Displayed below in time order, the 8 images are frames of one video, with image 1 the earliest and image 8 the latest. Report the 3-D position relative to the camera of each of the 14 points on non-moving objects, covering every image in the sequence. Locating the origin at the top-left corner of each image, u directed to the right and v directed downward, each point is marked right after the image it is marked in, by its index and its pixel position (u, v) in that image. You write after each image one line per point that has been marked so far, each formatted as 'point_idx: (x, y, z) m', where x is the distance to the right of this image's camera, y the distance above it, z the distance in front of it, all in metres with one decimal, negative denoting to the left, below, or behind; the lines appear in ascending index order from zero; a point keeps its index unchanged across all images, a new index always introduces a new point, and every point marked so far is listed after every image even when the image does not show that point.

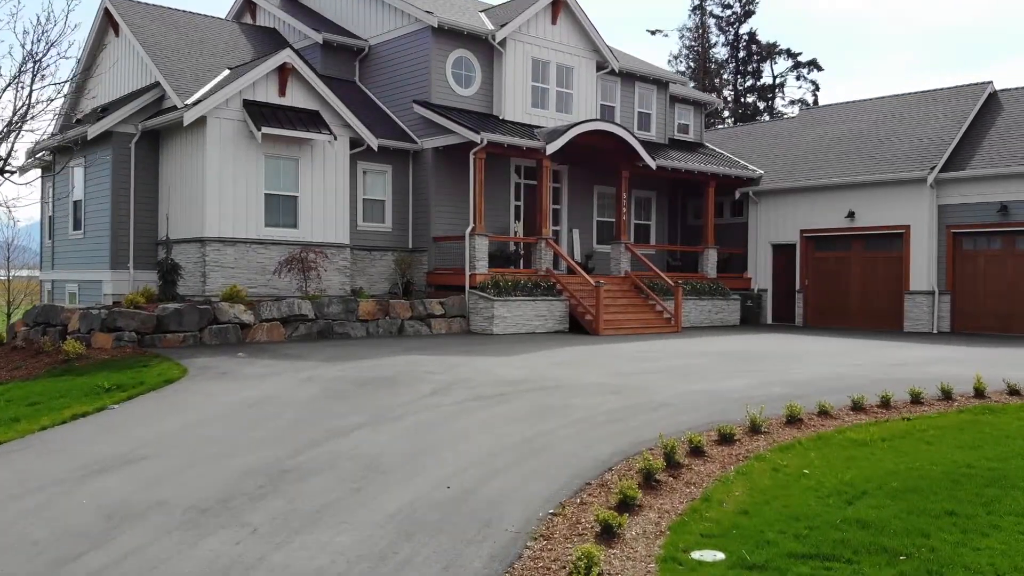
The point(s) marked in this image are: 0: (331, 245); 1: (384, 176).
0: (-3.8, +0.9, +18.1) m
1: (-2.9, +2.5, +19.4) m
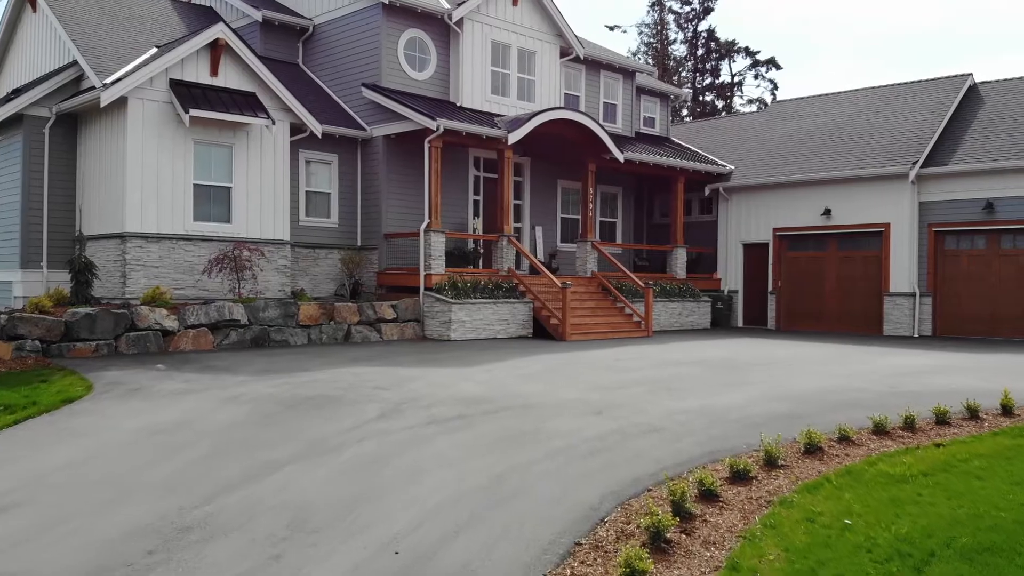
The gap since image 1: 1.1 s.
0: (-4.6, +0.9, +16.3) m
1: (-3.8, +2.5, +17.7) m
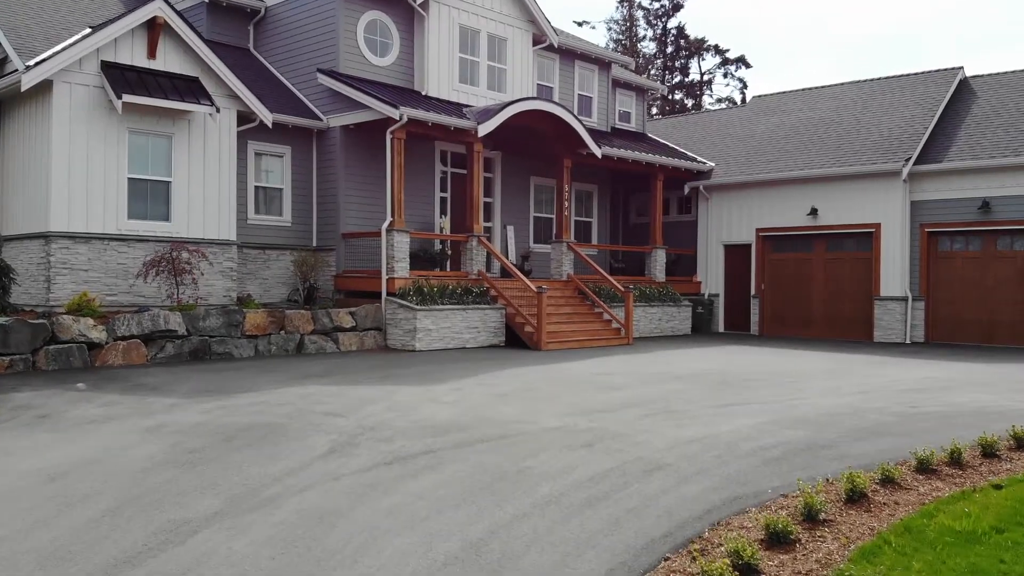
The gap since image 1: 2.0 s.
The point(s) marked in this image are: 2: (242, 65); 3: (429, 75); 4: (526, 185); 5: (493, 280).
0: (-5.1, +0.8, +14.8) m
1: (-4.3, +2.4, +16.2) m
2: (-5.4, +4.4, +17.0) m
3: (-1.7, +4.2, +17.1) m
4: (+0.3, +2.3, +19.6) m
5: (-0.4, +0.2, +16.2) m
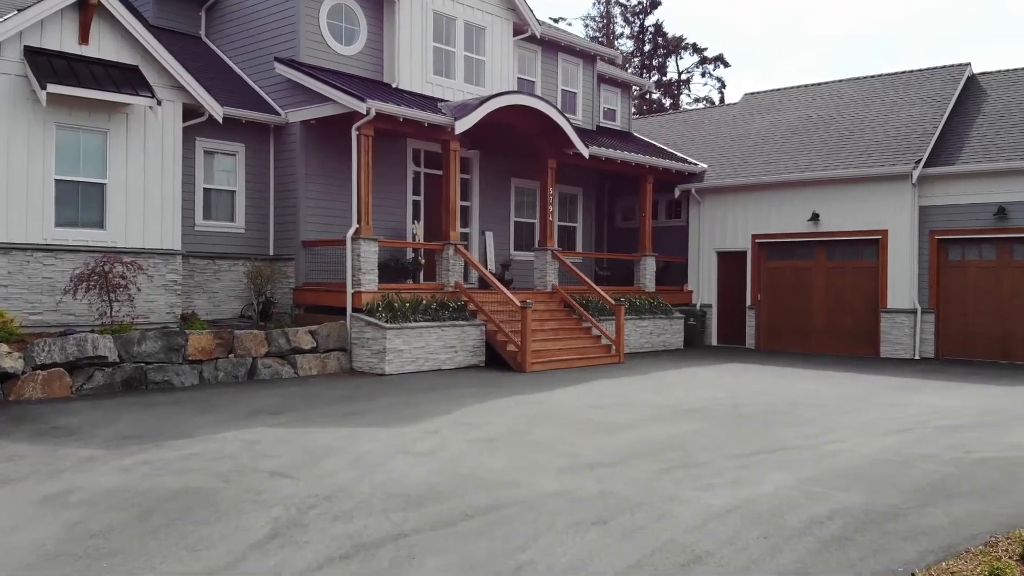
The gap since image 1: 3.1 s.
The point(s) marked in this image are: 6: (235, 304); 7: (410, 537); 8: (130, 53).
0: (-5.4, +0.5, +13.0) m
1: (-4.7, +2.2, +14.5) m
2: (-5.7, +4.2, +15.3) m
3: (-2.0, +4.0, +15.5) m
4: (-0.2, +2.1, +18.1) m
5: (-0.7, -0.1, +14.7) m
6: (-4.6, -0.3, +14.4) m
7: (-0.7, -1.6, +5.6) m
8: (-5.8, +3.6, +13.1) m
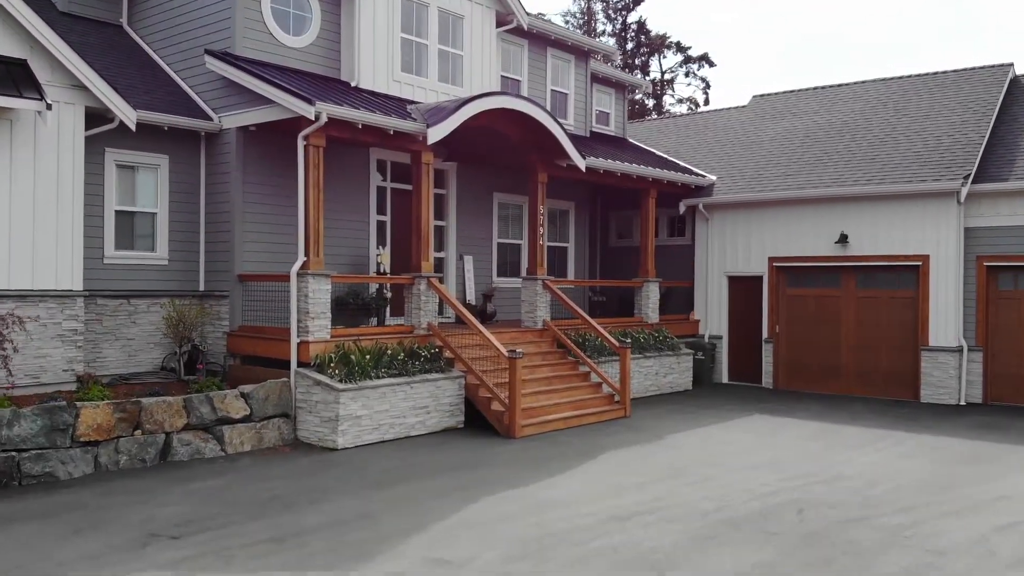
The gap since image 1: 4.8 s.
0: (-5.6, -0.1, +10.3) m
1: (-4.9, +1.6, +11.8) m
2: (-6.0, +3.6, +12.6) m
3: (-2.3, +3.4, +12.9) m
4: (-0.5, +1.5, +15.5) m
5: (-0.9, -0.7, +12.1) m
6: (-4.8, -0.9, +11.7) m
7: (-0.6, -2.2, +3.0) m
8: (-6.0, +3.0, +10.3) m
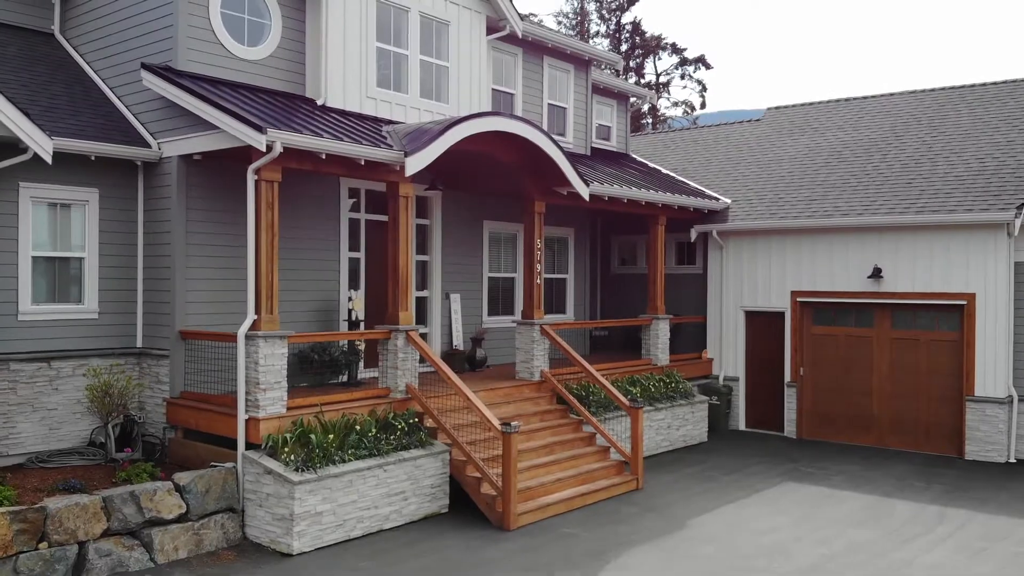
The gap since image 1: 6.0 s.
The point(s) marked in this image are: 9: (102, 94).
0: (-5.6, -0.8, +8.5) m
1: (-4.9, +0.9, +9.9) m
2: (-6.0, +2.9, +10.7) m
3: (-2.4, +2.7, +11.1) m
4: (-0.6, +0.9, +13.7) m
5: (-1.0, -1.4, +10.3) m
6: (-4.9, -1.5, +9.8) m
7: (-0.6, -2.9, +1.2) m
8: (-6.1, +2.3, +8.5) m
9: (-5.1, +2.4, +10.8) m
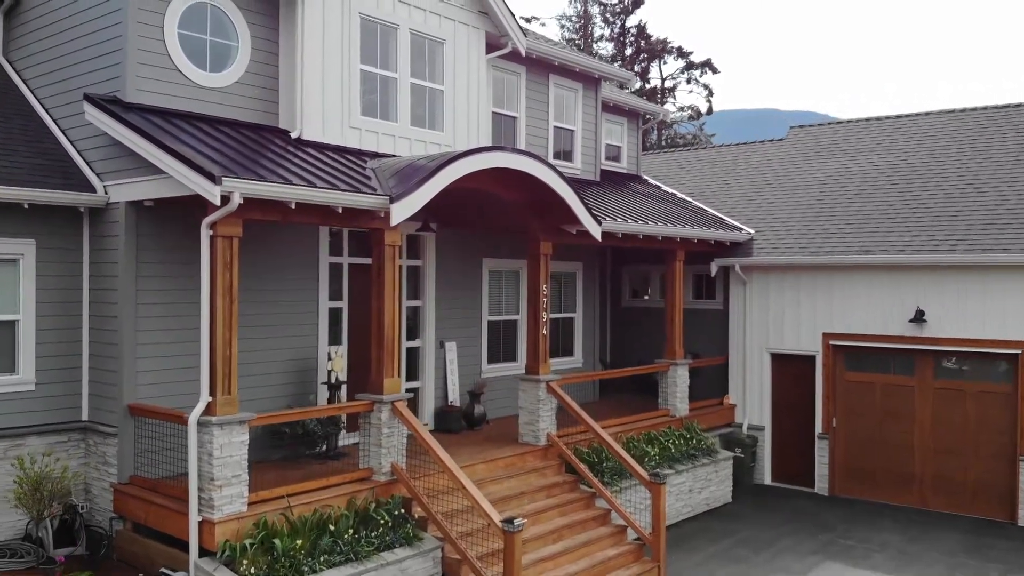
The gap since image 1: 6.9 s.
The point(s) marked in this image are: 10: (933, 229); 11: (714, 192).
0: (-5.6, -1.4, +7.1) m
1: (-4.9, +0.2, +8.6) m
2: (-6.0, +2.2, +9.3) m
3: (-2.3, +2.1, +9.7) m
4: (-0.5, +0.2, +12.3) m
5: (-1.0, -2.0, +8.9) m
6: (-4.9, -2.2, +8.5) m
7: (-0.6, -3.6, -0.2) m
8: (-6.0, +1.6, +7.1) m
9: (-5.1, +1.8, +9.4) m
10: (+6.3, +0.9, +12.8) m
11: (+3.8, +1.8, +16.2) m
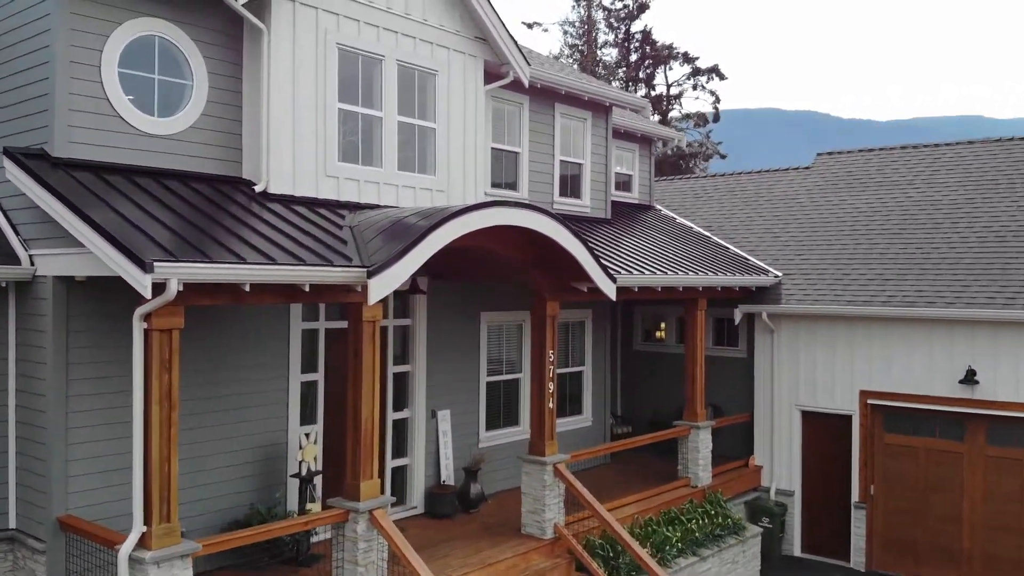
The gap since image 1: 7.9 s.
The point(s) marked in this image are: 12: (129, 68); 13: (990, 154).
0: (-5.6, -2.2, +5.8) m
1: (-4.9, -0.5, +7.2) m
2: (-6.0, +1.5, +8.0) m
3: (-2.3, +1.3, +8.3) m
4: (-0.5, -0.6, +11.0) m
5: (-1.0, -2.8, +7.6) m
6: (-4.9, -3.0, +7.1) m
7: (-0.6, -4.3, -1.6) m
8: (-6.0, +0.9, +5.8) m
9: (-5.1, +1.0, +8.1) m
10: (+6.3, +0.2, +11.4) m
11: (+3.9, +1.1, +14.9) m
12: (-3.4, +2.0, +7.8) m
13: (+7.7, +2.2, +13.8) m
